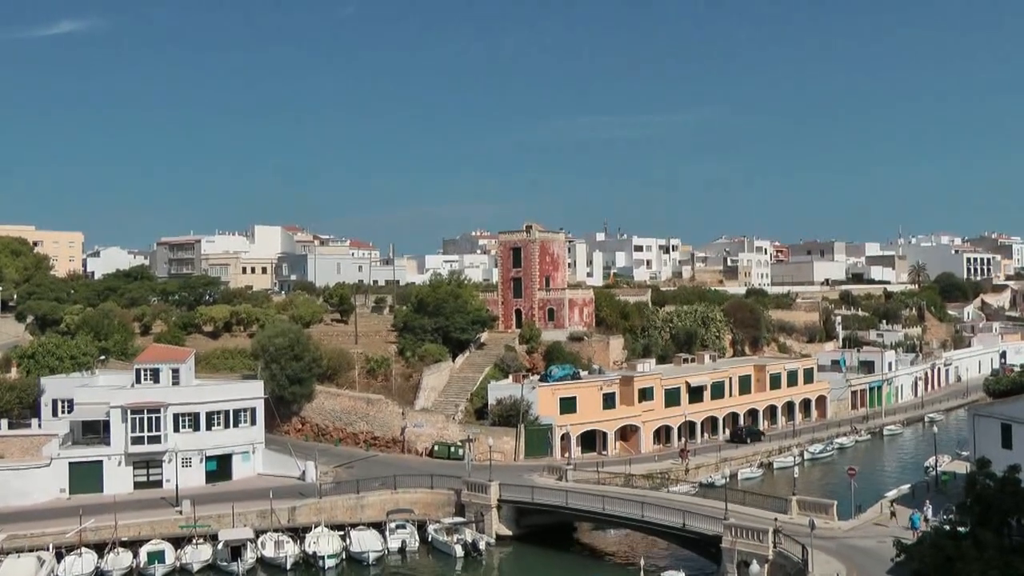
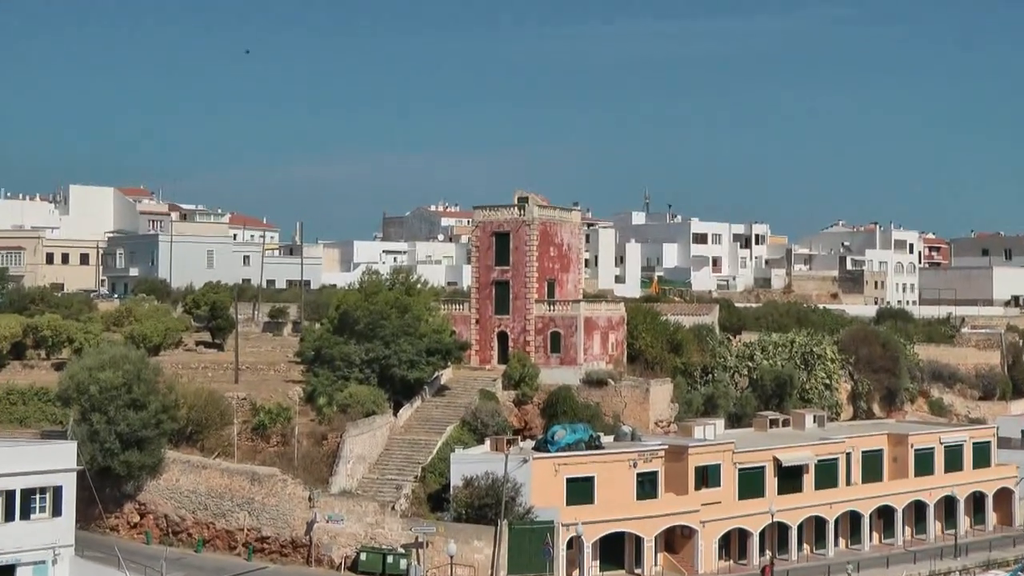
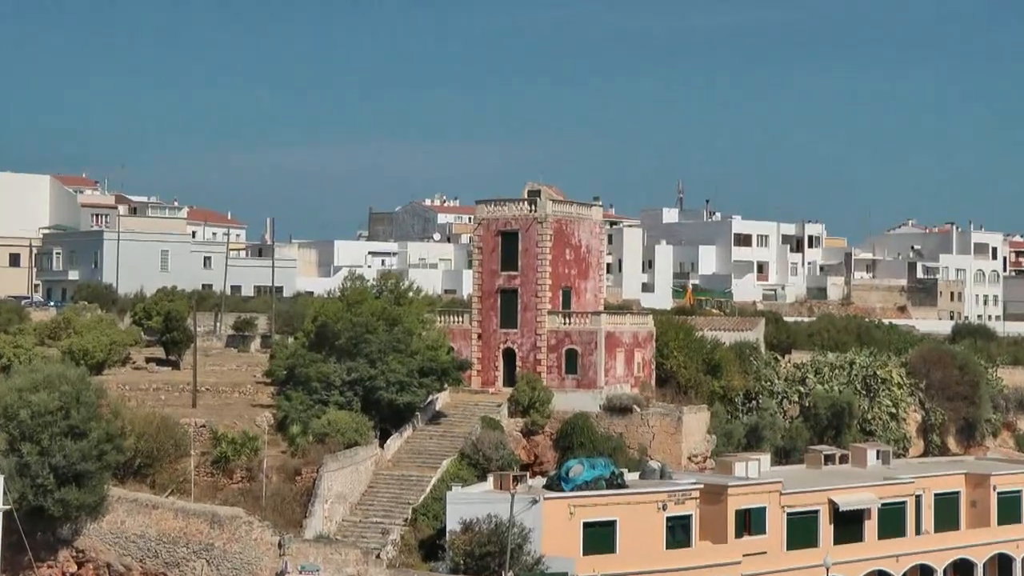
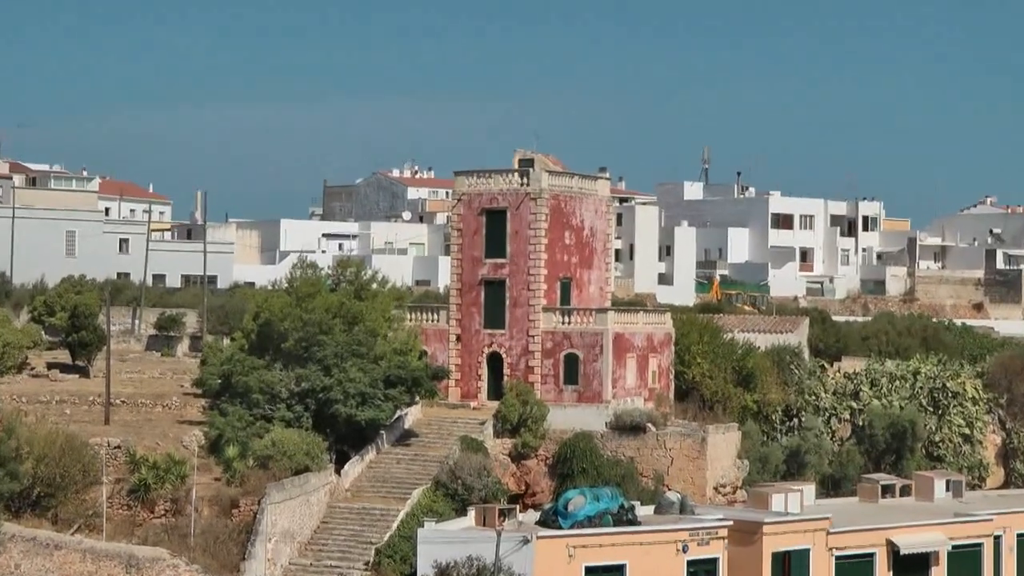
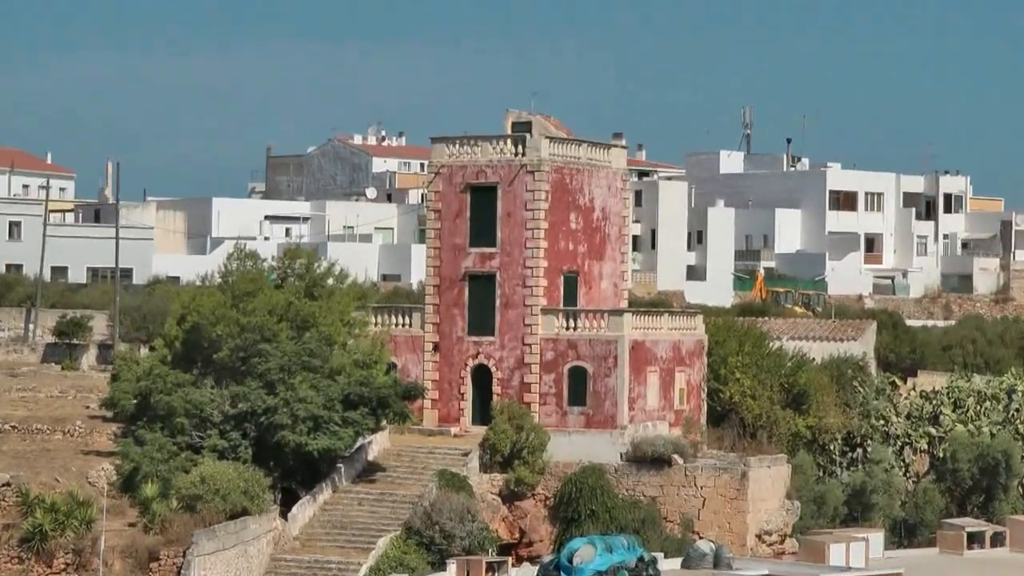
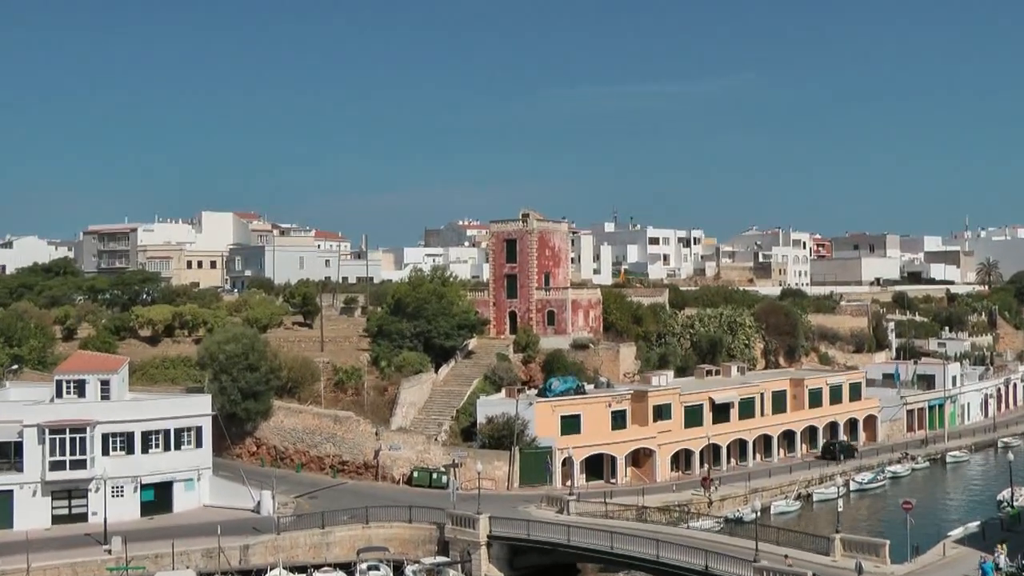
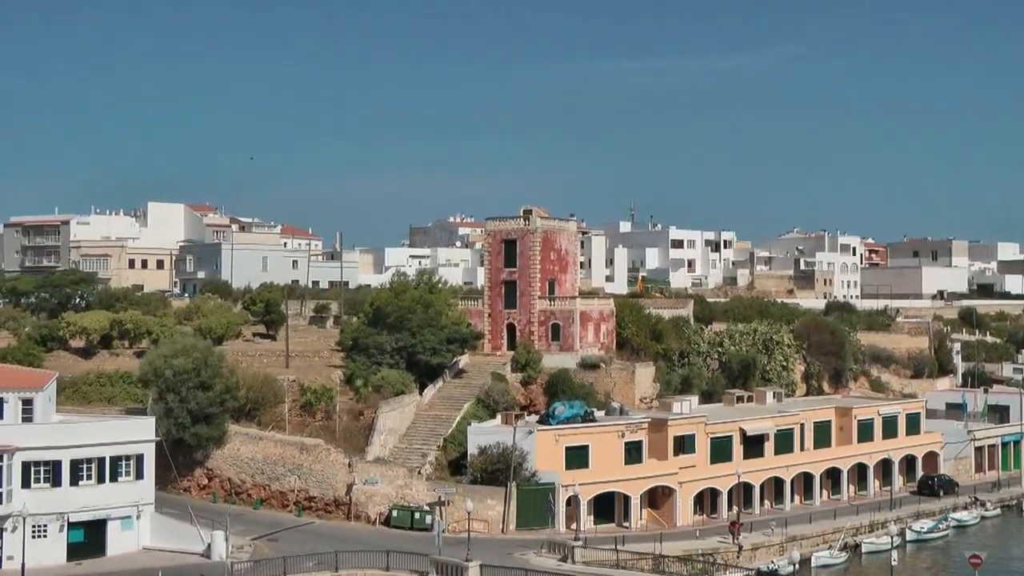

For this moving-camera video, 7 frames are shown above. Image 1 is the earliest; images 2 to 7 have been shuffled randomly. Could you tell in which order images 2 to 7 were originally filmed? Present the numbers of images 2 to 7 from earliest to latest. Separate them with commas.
6, 7, 2, 3, 4, 5
